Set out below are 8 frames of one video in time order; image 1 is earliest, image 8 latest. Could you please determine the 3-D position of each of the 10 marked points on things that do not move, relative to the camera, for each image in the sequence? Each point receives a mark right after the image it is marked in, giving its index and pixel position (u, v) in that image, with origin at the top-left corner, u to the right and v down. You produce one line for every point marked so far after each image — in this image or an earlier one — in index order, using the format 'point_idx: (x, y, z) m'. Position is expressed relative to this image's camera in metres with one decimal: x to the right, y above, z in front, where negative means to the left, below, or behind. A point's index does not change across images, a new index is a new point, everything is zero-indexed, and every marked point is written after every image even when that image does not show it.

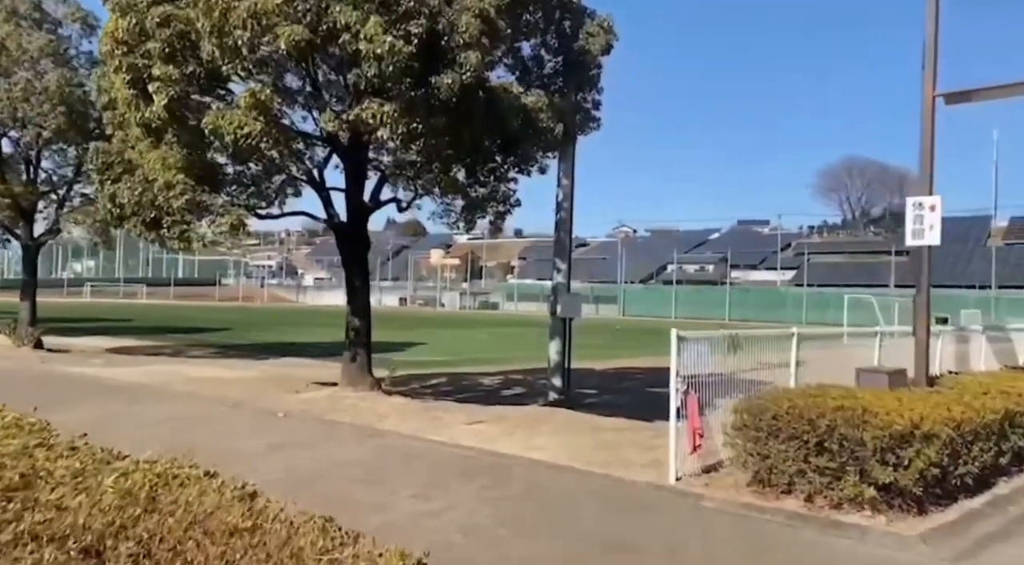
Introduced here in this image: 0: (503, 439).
0: (-0.1, -1.8, +10.0) m
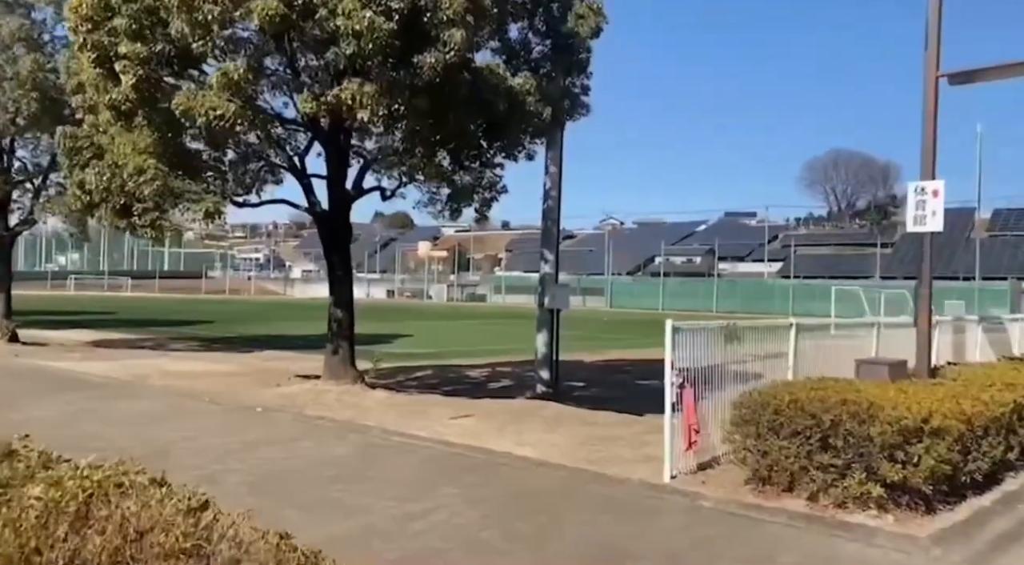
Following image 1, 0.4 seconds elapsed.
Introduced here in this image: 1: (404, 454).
0: (-0.2, -1.7, +9.6) m
1: (-1.0, -1.7, +8.3) m
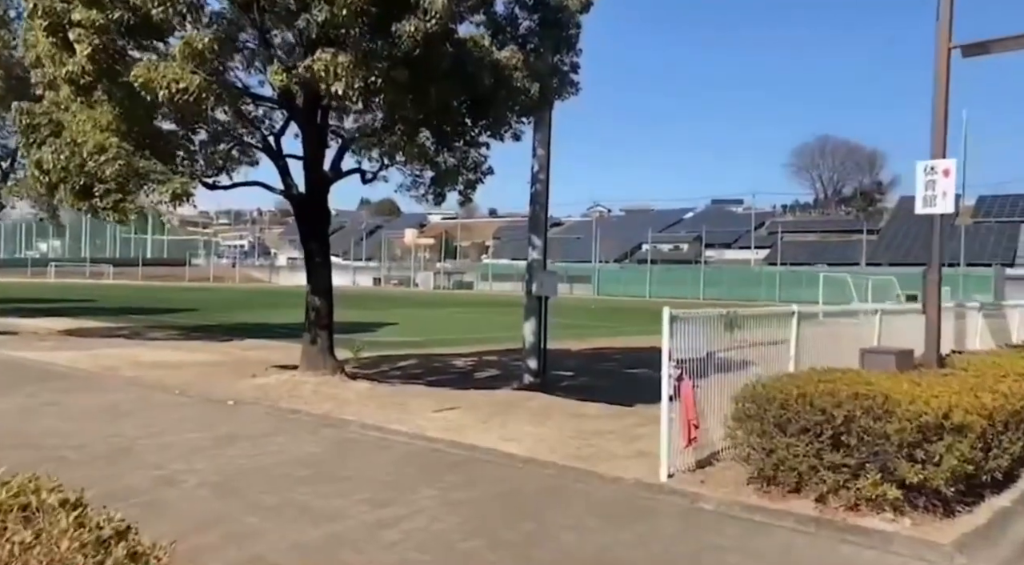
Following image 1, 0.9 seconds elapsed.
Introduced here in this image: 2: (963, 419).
0: (-0.4, -1.5, +9.1) m
1: (-1.2, -1.5, +7.8) m
2: (+3.1, -0.9, +5.9) m
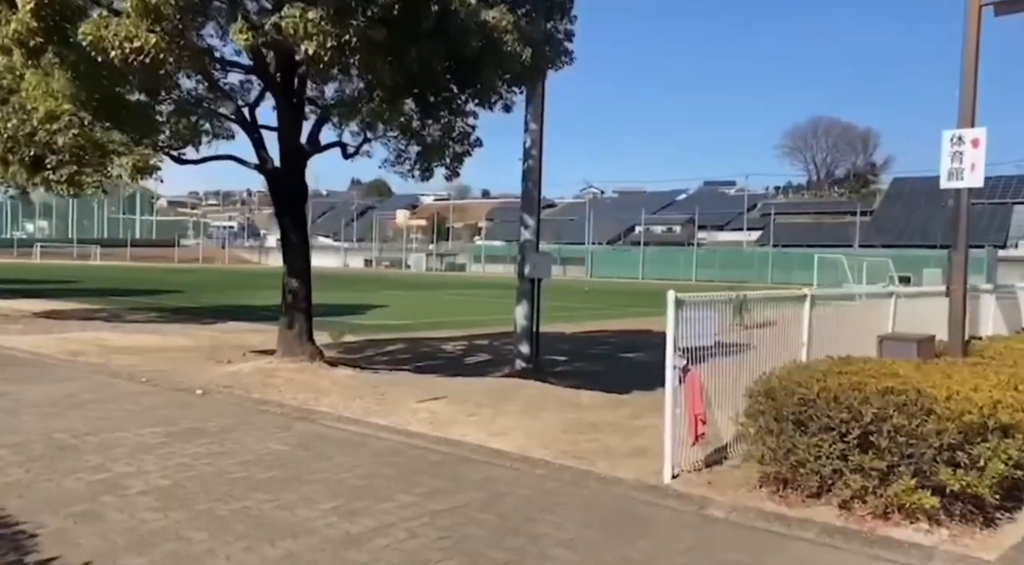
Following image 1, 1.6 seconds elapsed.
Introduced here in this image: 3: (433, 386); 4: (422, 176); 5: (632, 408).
0: (-0.5, -1.4, +8.4) m
1: (-1.3, -1.4, +7.0) m
2: (+3.0, -0.8, +5.2) m
3: (-1.0, -1.3, +10.9) m
4: (-1.5, +1.8, +14.4) m
5: (+1.3, -1.4, +9.4) m
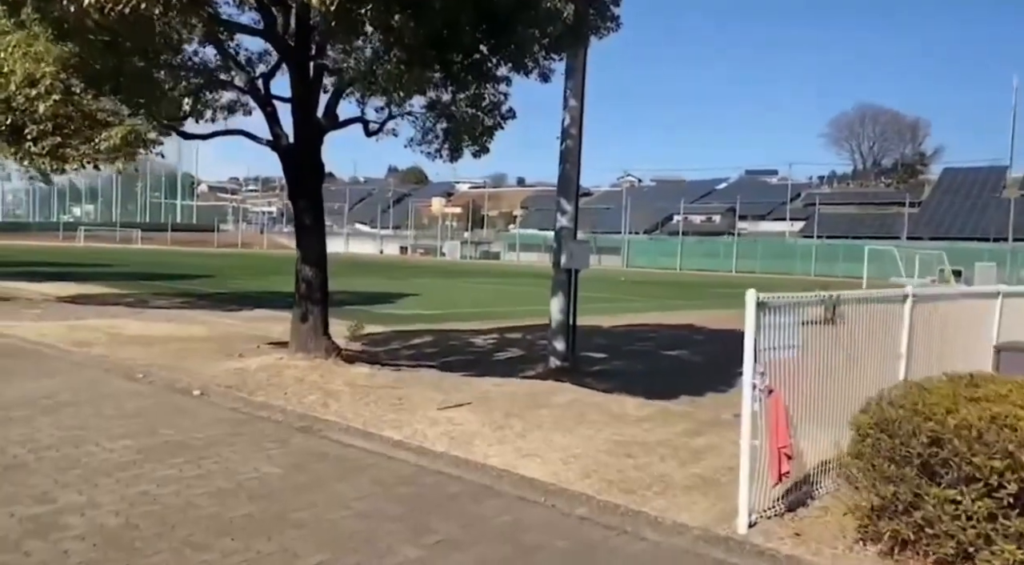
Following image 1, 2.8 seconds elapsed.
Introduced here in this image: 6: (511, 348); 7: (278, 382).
0: (-0.2, -1.3, +7.2) m
1: (-1.0, -1.3, +5.9) m
2: (+3.2, -0.8, +3.8) m
3: (-0.6, -1.2, +9.7) m
4: (-0.9, +1.9, +13.2) m
5: (+1.6, -1.3, +8.1) m
6: (0.0, -1.3, +16.9) m
7: (-2.7, -1.1, +9.8) m
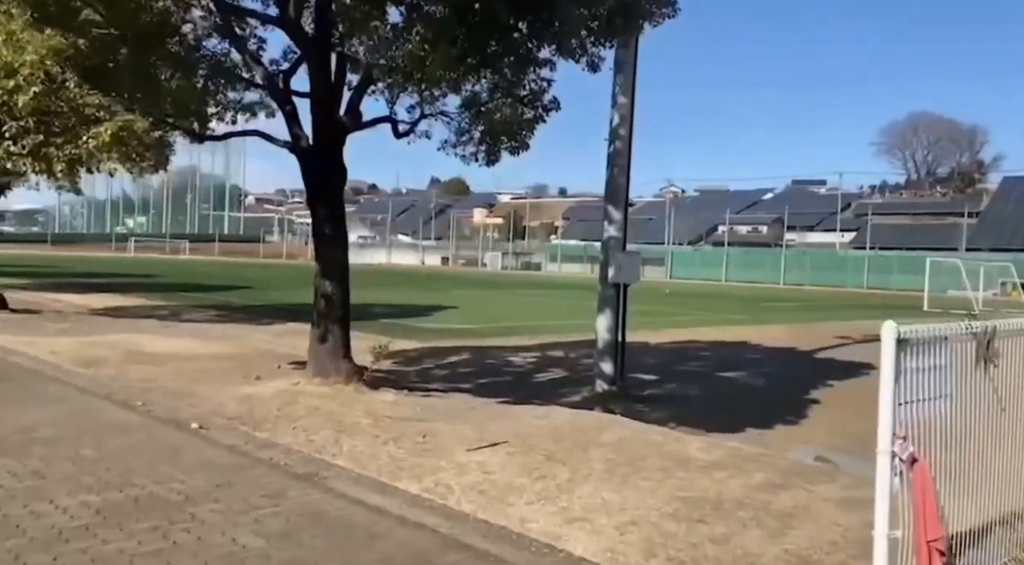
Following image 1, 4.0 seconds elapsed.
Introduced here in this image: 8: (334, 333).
0: (+0.1, -1.4, +5.9) m
1: (-0.8, -1.4, +4.6) m
2: (+3.3, -0.9, +2.4) m
3: (-0.2, -1.4, +8.5) m
4: (-0.3, +1.7, +12.0) m
5: (+2.0, -1.5, +6.7) m
6: (+0.7, -1.5, +15.6) m
7: (-2.2, -1.3, +8.7) m
8: (-2.1, -0.6, +10.2) m
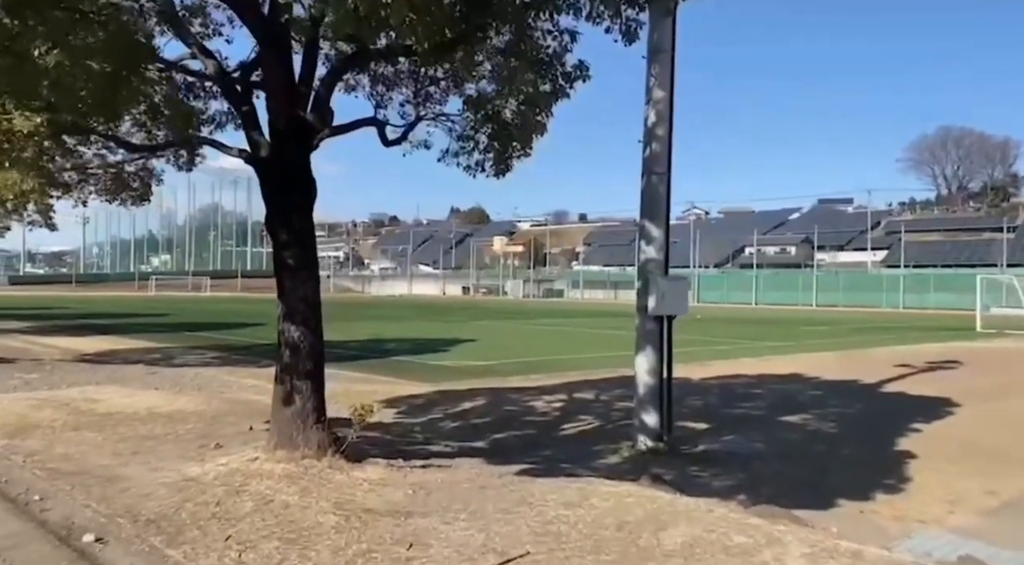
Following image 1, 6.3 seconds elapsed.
0: (+0.2, -1.6, +3.5) m
1: (-0.7, -1.6, +2.3) m
2: (+3.3, -1.0, 0.0) m
3: (0.0, -1.7, +6.1) m
4: (-0.2, +1.3, +9.8) m
5: (+2.1, -1.7, +4.4) m
6: (+1.1, -2.0, +13.2) m
7: (-2.1, -1.7, +6.4) m
8: (-1.9, -1.0, +7.9) m
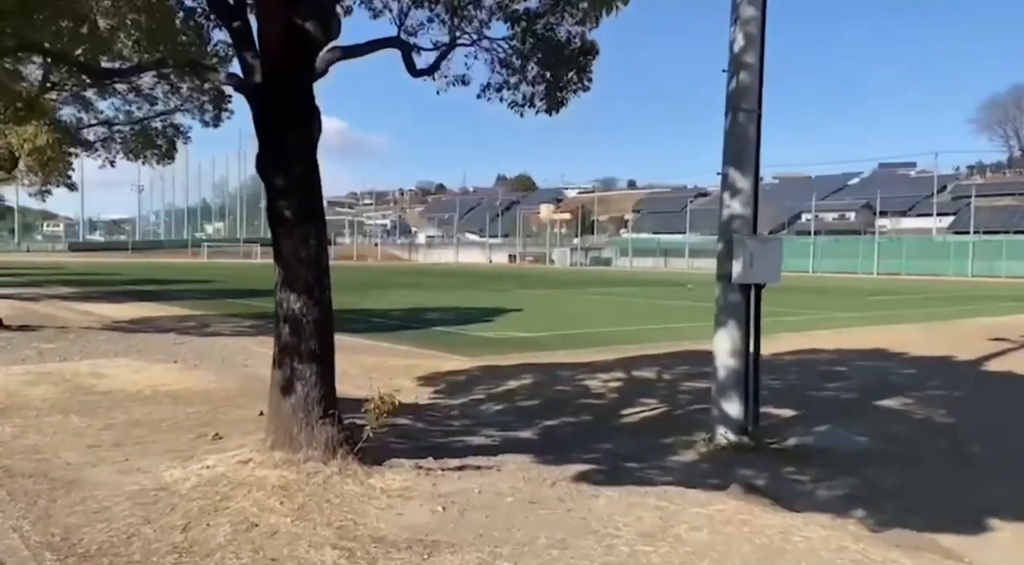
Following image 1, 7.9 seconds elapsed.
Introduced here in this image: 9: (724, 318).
0: (+0.3, -1.5, +1.9) m
1: (-0.6, -1.5, +0.7) m
2: (+3.3, -1.0, -1.8) m
3: (+0.3, -1.4, +4.5) m
4: (+0.4, +1.7, +8.0) m
5: (+2.3, -1.5, +2.6) m
6: (+1.8, -1.6, +11.5) m
7: (-1.7, -1.4, +4.8) m
8: (-1.5, -0.7, +6.3) m
9: (+2.2, -0.4, +8.7) m
